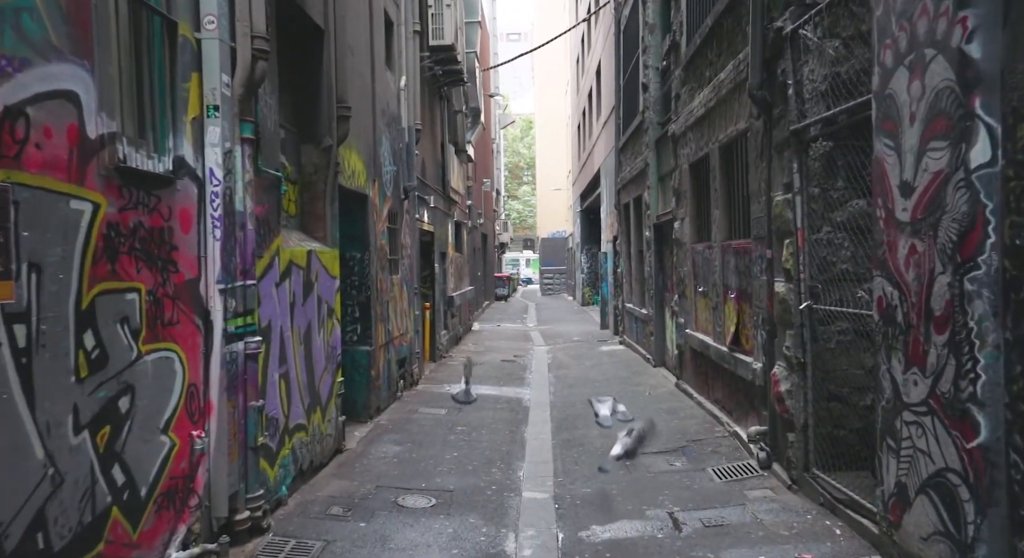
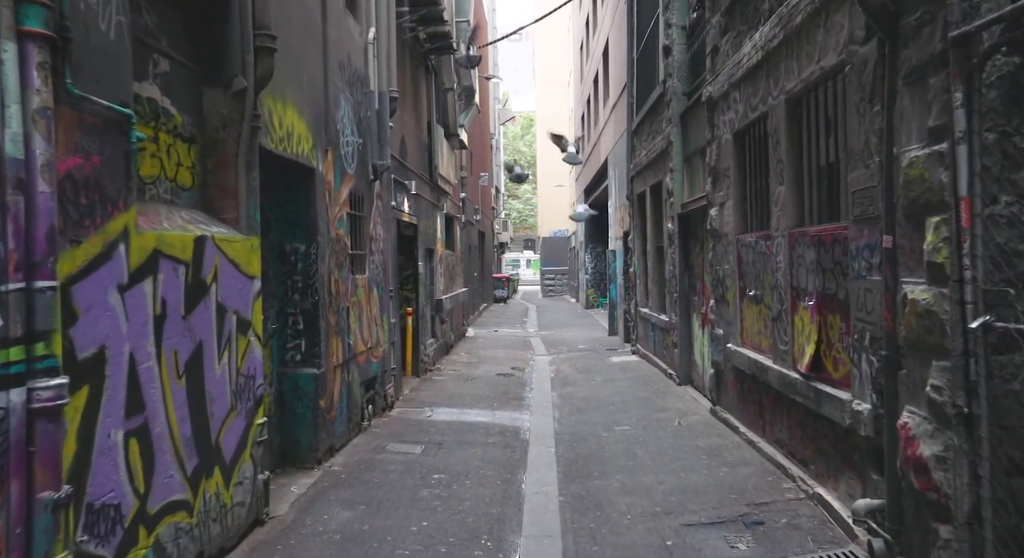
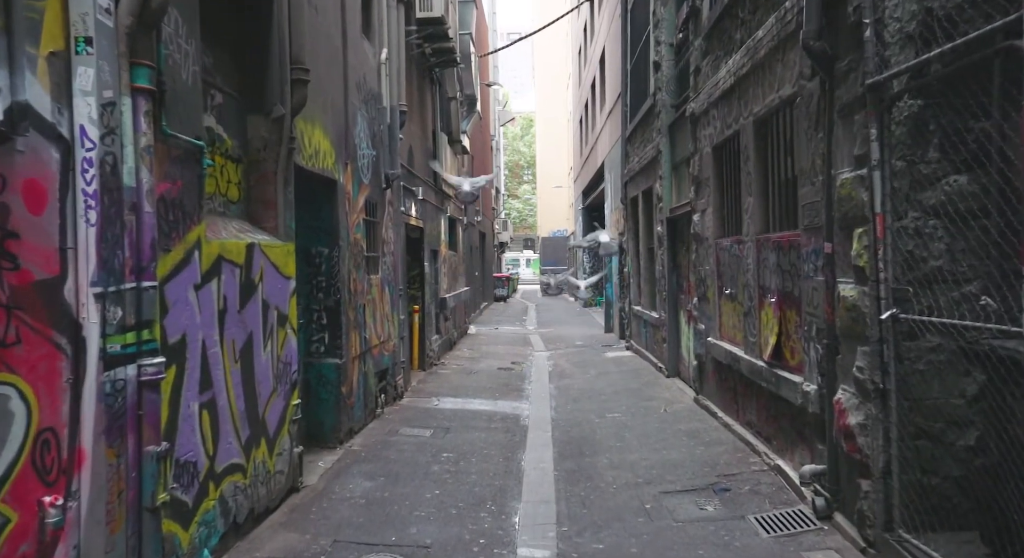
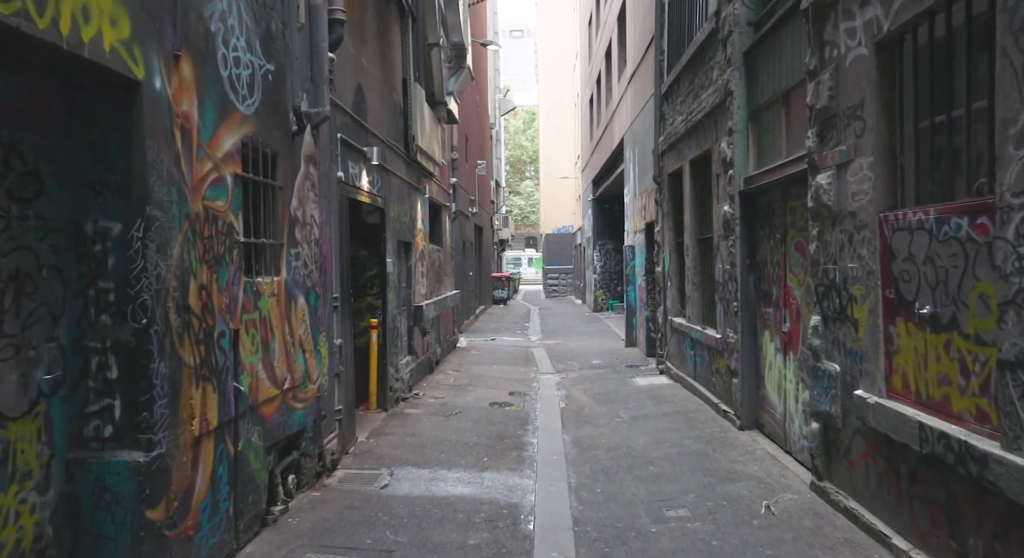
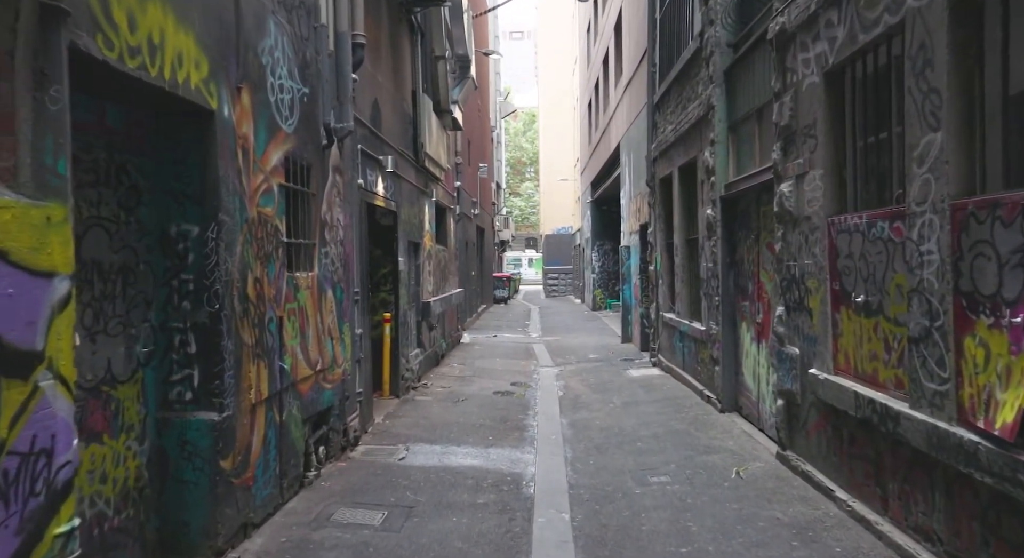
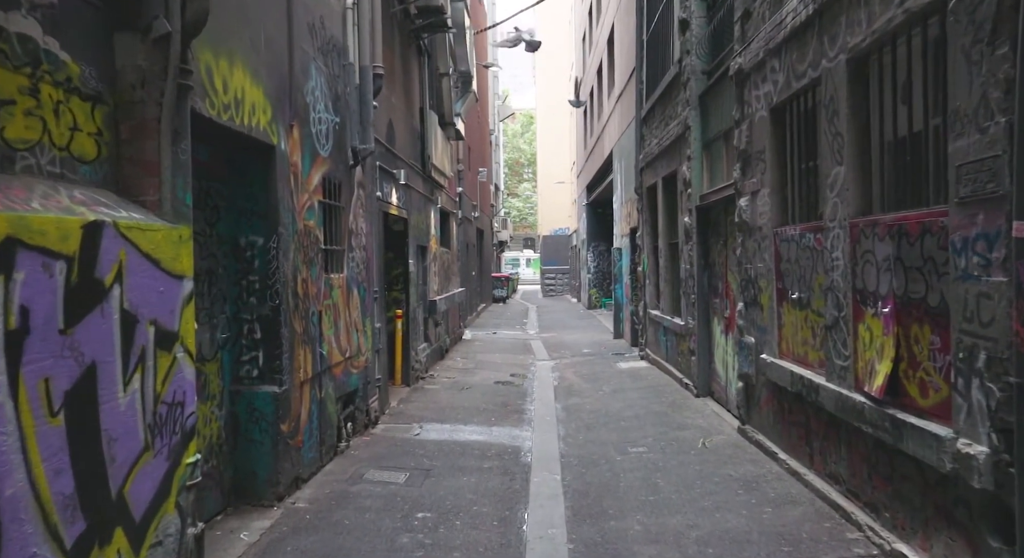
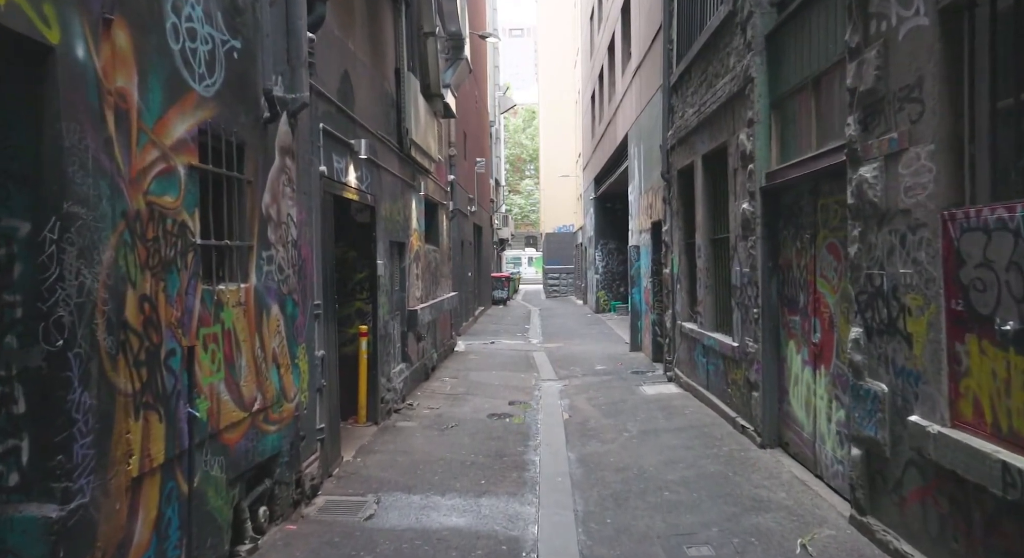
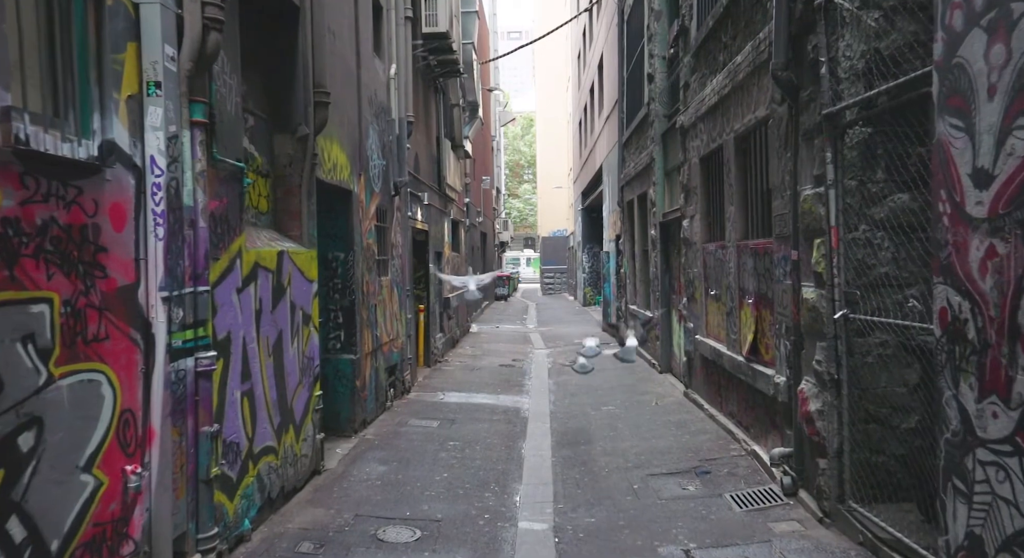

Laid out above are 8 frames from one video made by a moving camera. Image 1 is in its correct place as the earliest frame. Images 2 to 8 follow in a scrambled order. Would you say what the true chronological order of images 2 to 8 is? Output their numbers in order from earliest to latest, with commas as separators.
8, 3, 2, 6, 5, 4, 7
